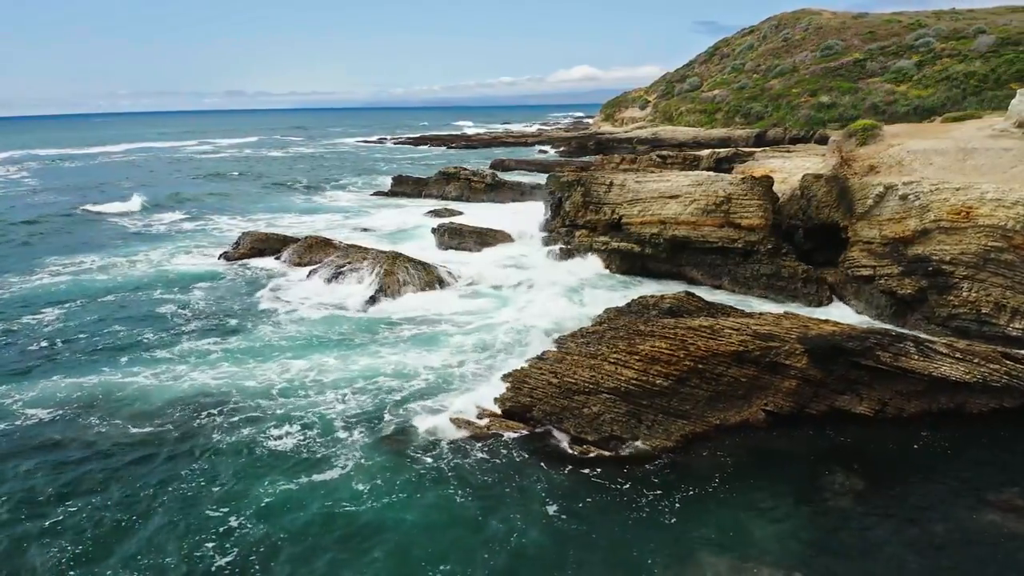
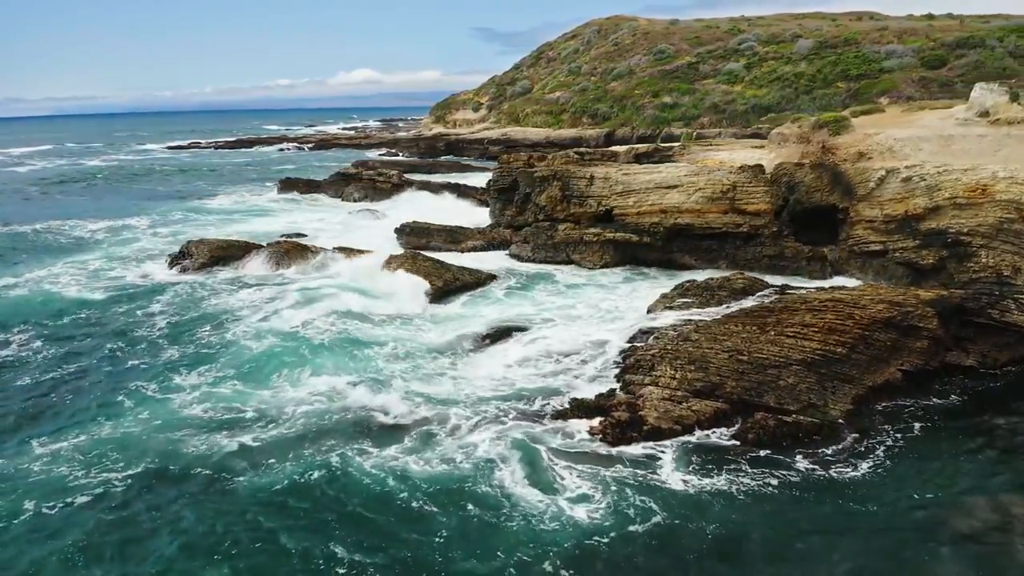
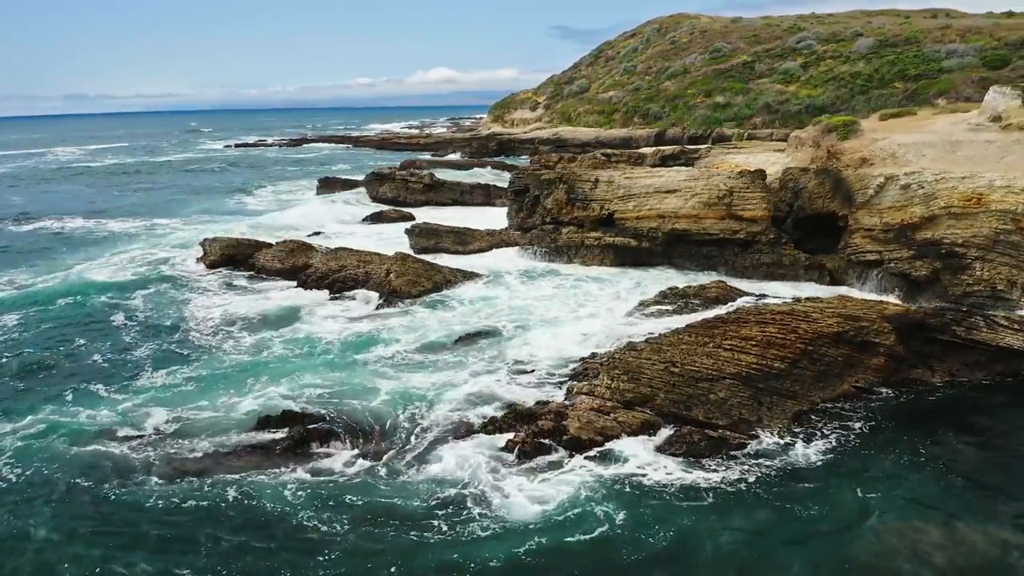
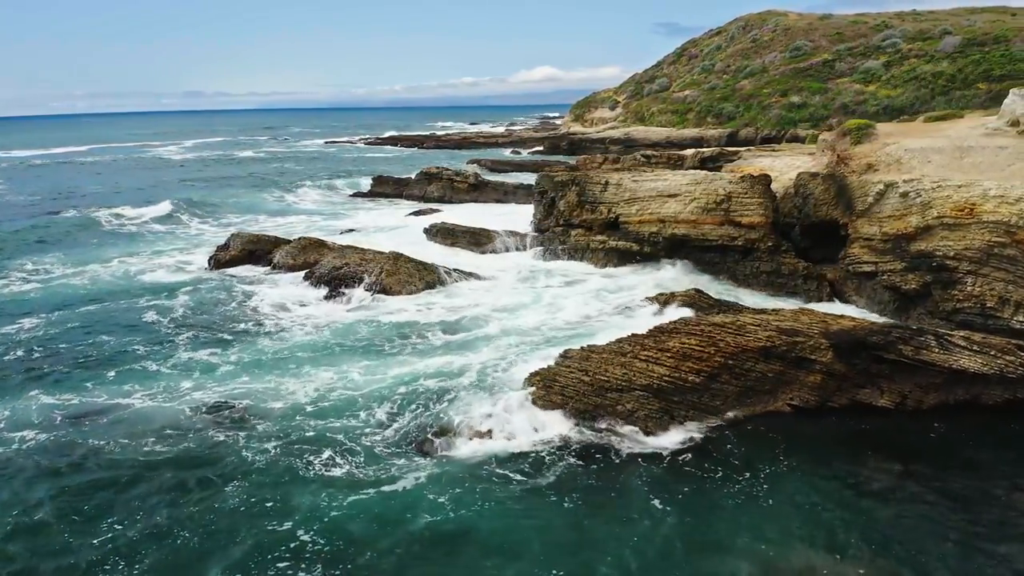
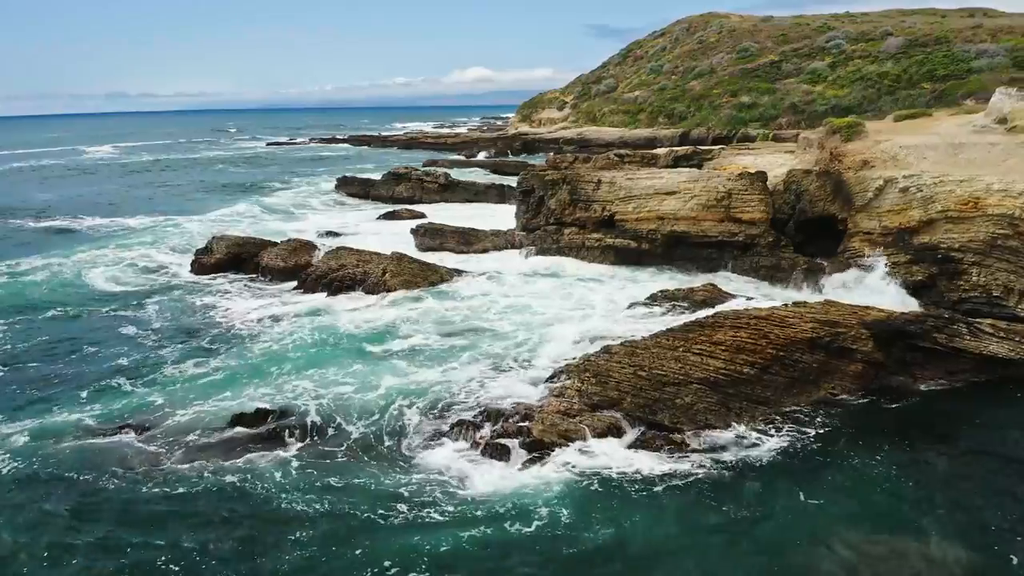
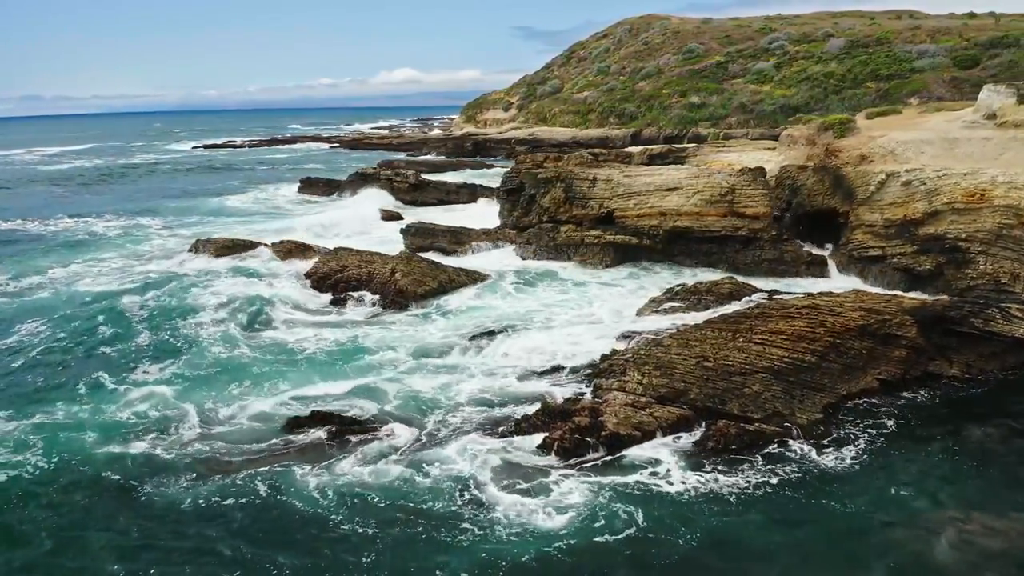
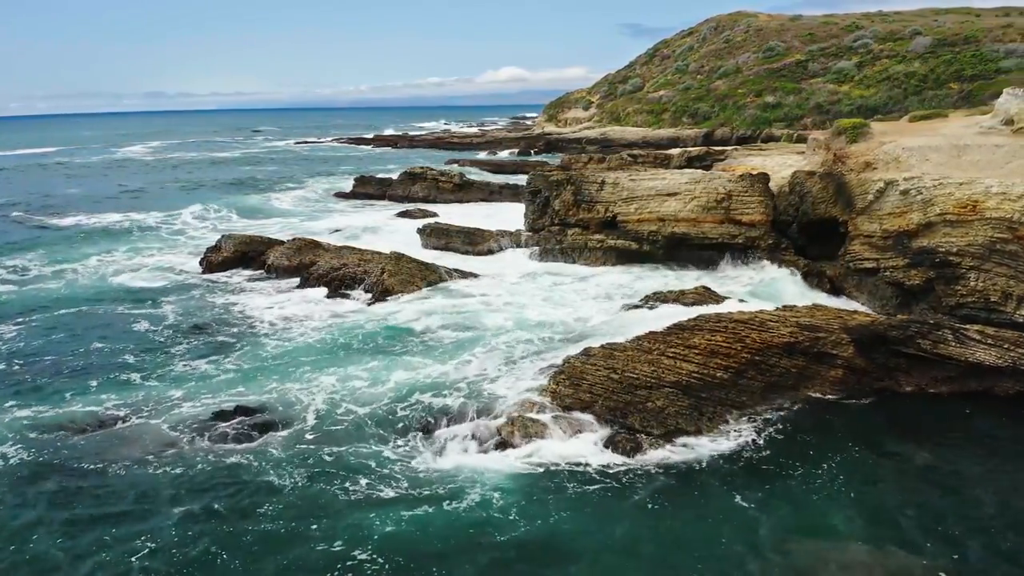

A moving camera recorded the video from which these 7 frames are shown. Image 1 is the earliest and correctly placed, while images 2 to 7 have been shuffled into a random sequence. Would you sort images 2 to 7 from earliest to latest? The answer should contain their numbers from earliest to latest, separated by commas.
4, 7, 5, 3, 6, 2
